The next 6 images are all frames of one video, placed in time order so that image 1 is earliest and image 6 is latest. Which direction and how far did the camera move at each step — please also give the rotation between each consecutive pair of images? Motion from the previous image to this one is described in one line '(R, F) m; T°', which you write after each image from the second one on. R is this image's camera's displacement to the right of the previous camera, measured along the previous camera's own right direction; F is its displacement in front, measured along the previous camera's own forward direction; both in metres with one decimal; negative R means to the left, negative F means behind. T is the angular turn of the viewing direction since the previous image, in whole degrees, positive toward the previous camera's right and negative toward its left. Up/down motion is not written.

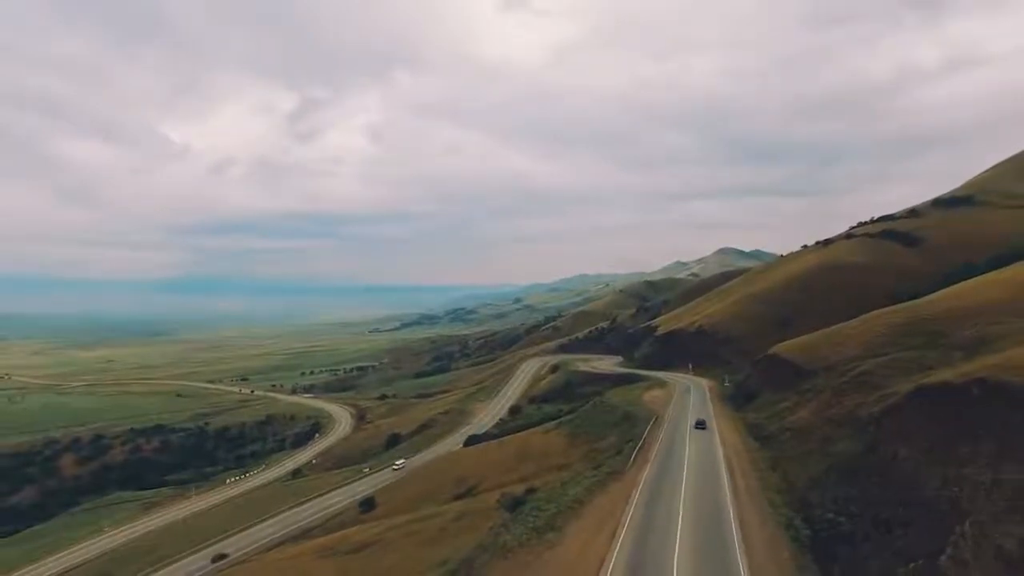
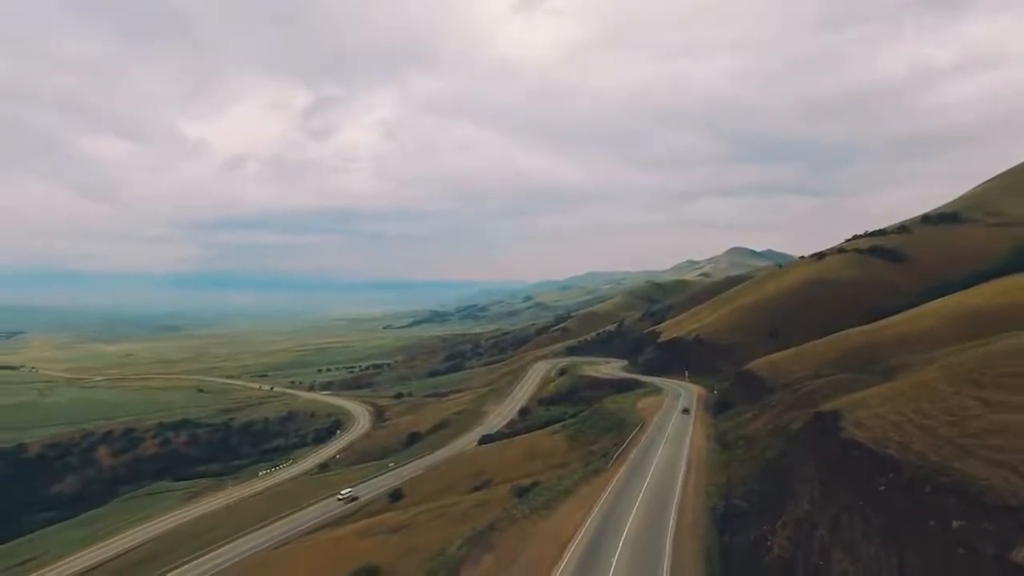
(+0.1, -8.4) m; -1°
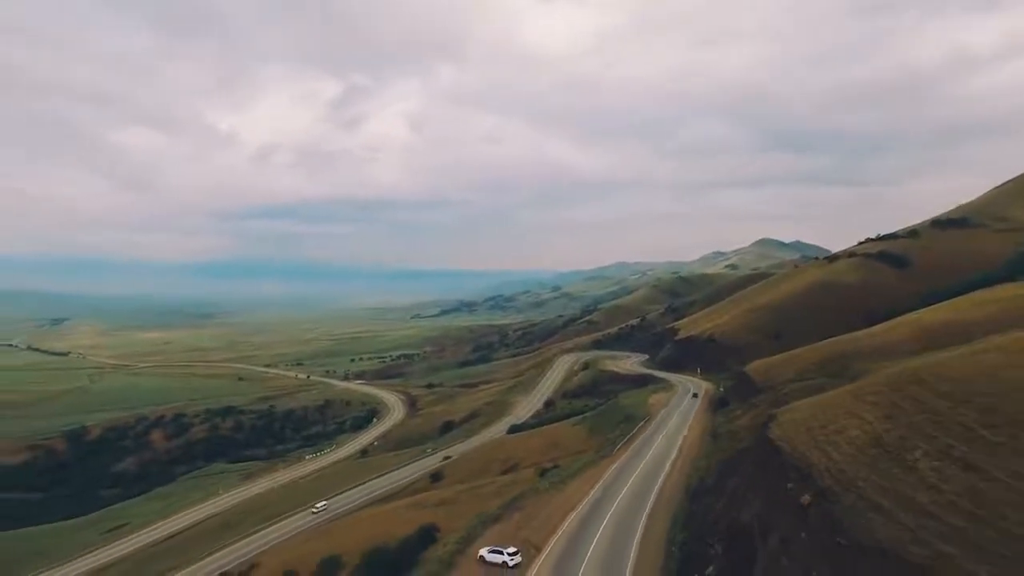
(+0.1, -9.0) m; -2°
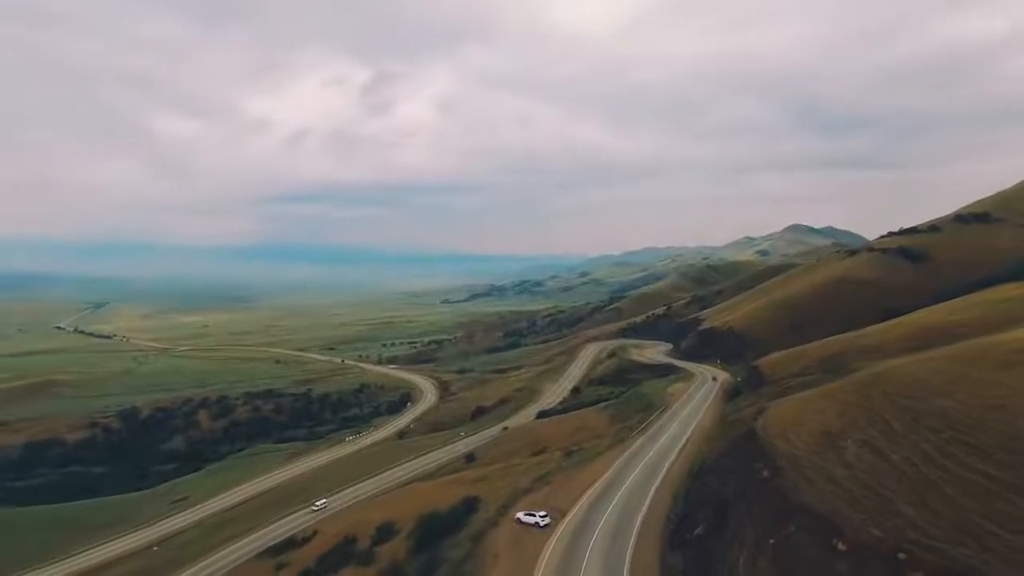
(-0.2, -6.3) m; -2°
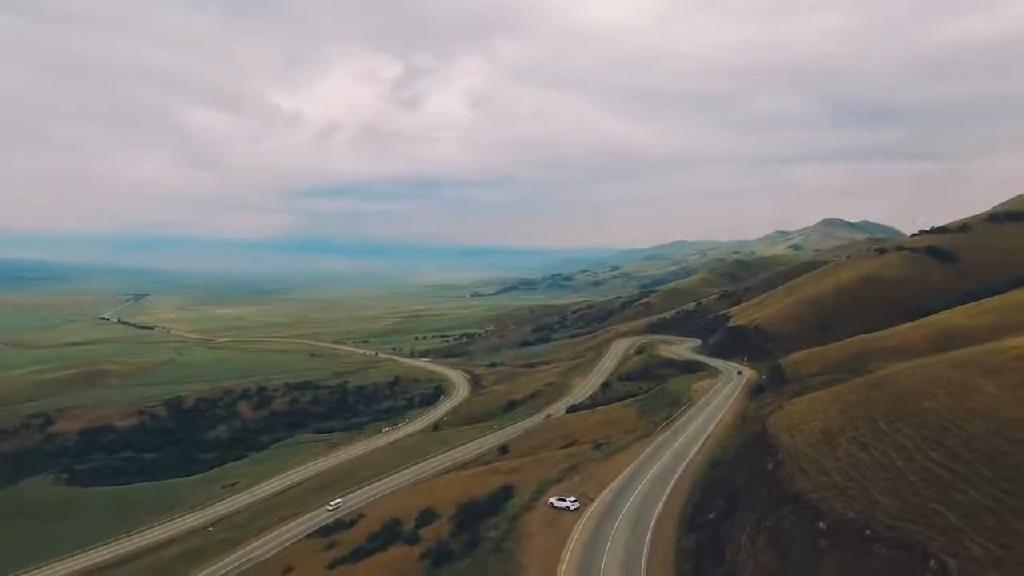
(-0.2, -3.9) m; -3°
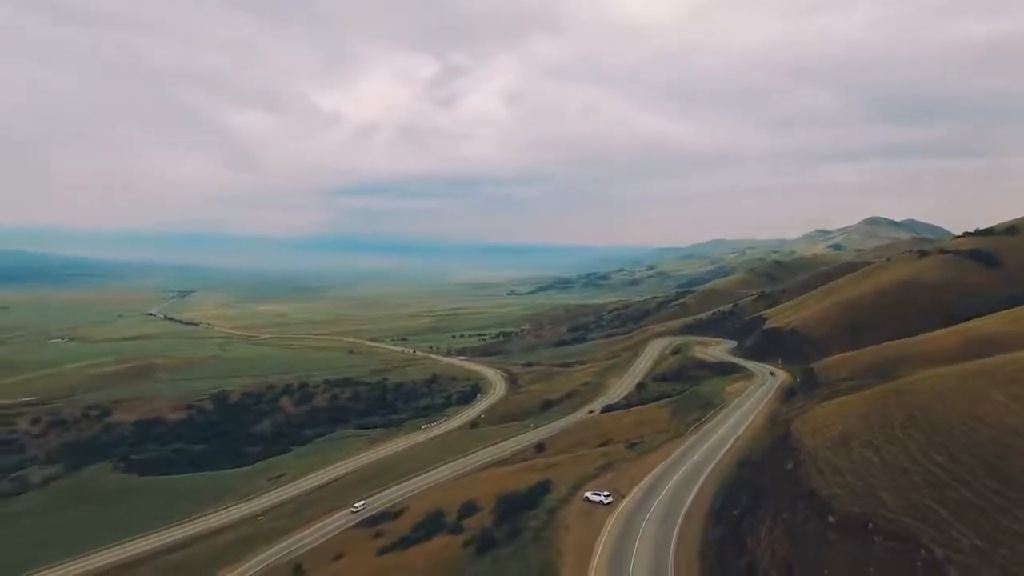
(-0.2, -2.9) m; -3°
